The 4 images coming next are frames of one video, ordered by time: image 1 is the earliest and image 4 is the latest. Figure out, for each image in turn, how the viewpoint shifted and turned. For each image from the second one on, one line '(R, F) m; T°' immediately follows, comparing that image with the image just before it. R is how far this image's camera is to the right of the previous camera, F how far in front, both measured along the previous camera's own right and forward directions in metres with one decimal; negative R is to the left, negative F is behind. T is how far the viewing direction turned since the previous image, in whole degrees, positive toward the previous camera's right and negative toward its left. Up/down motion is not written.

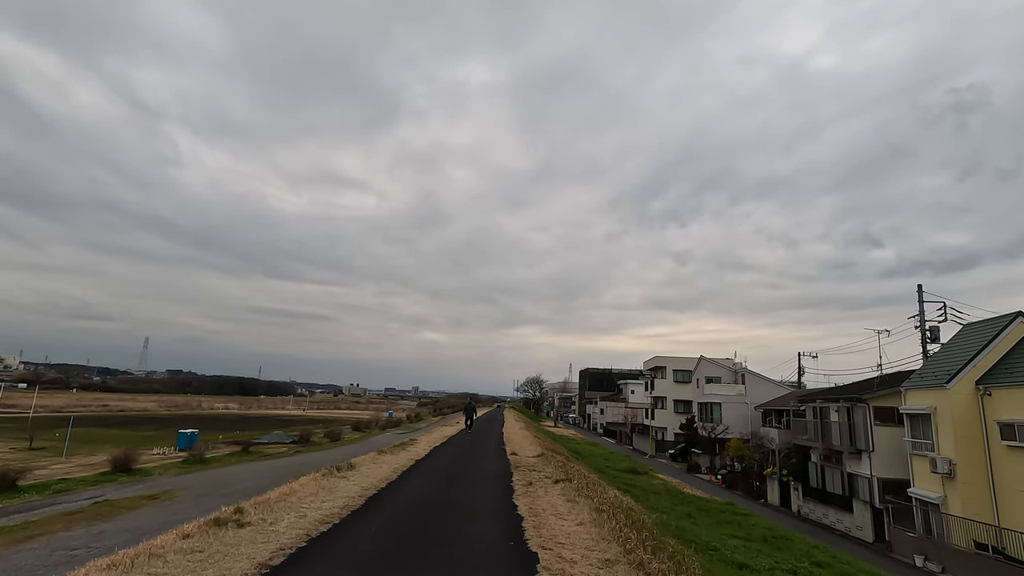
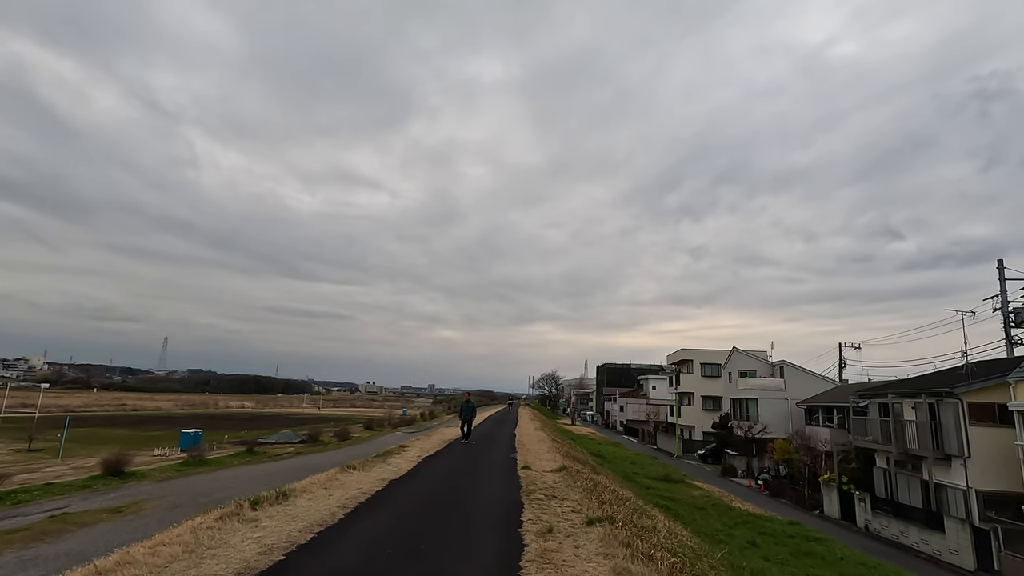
(+0.1, +2.8) m; -2°
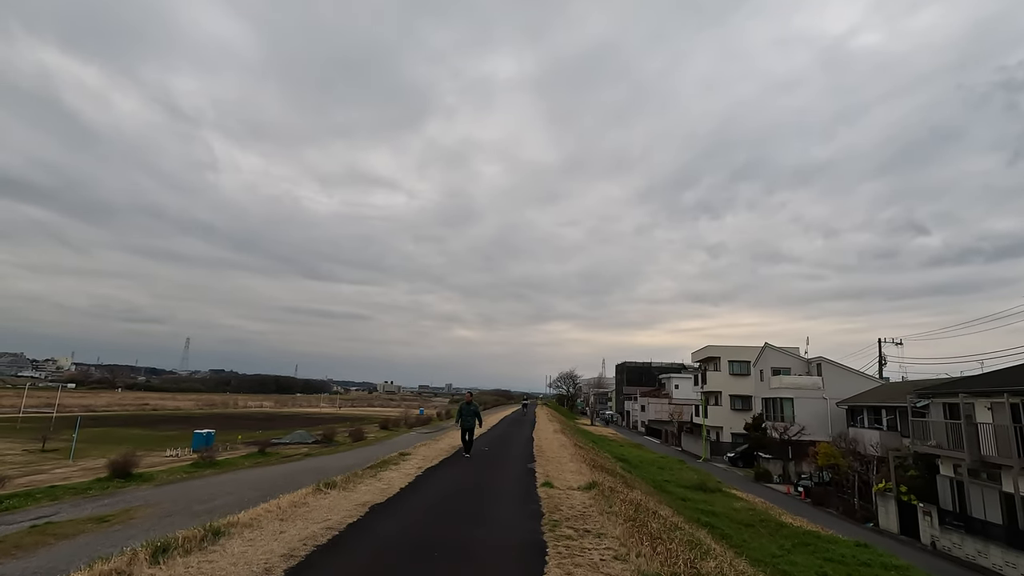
(0.0, +1.7) m; -2°
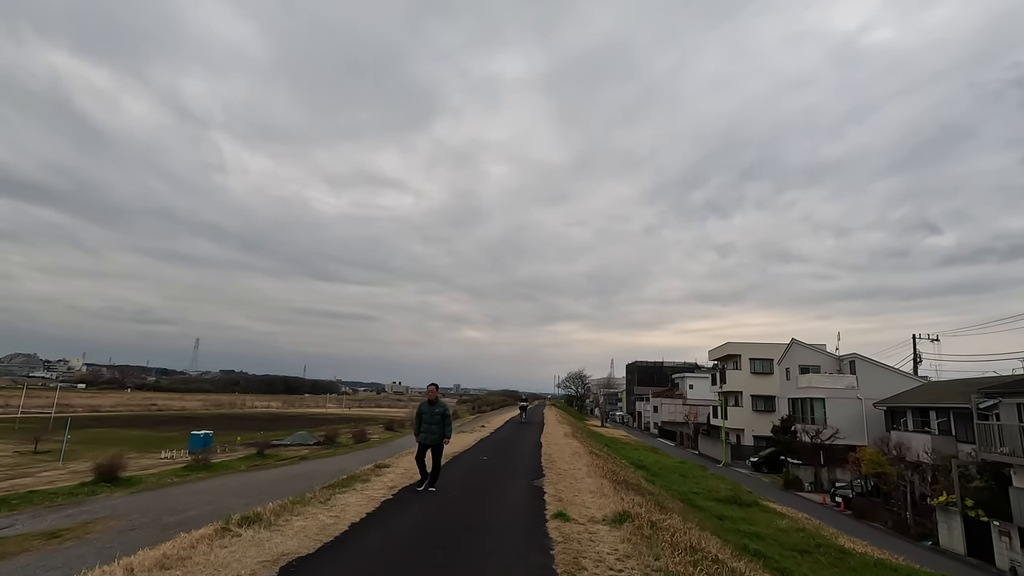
(+0.1, +2.0) m; -1°
